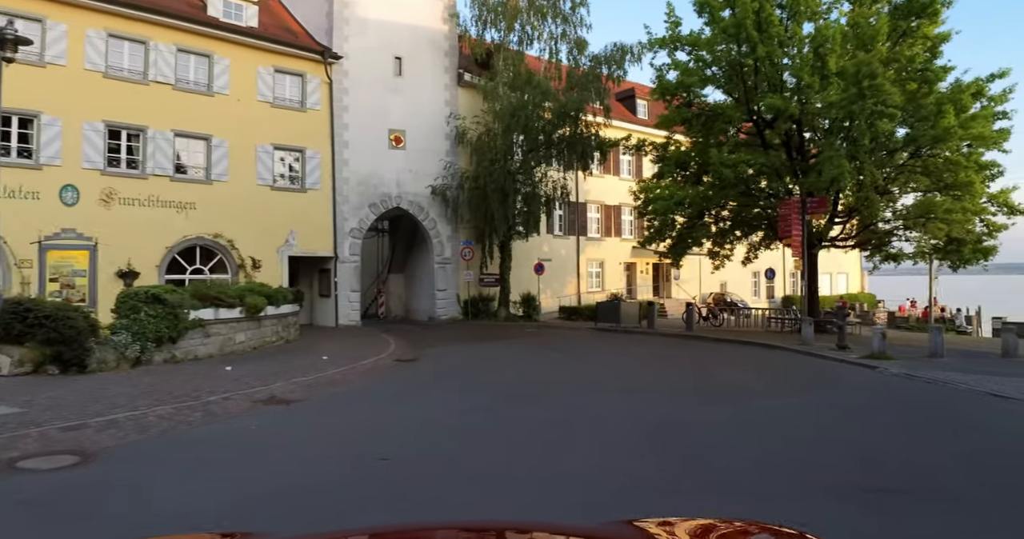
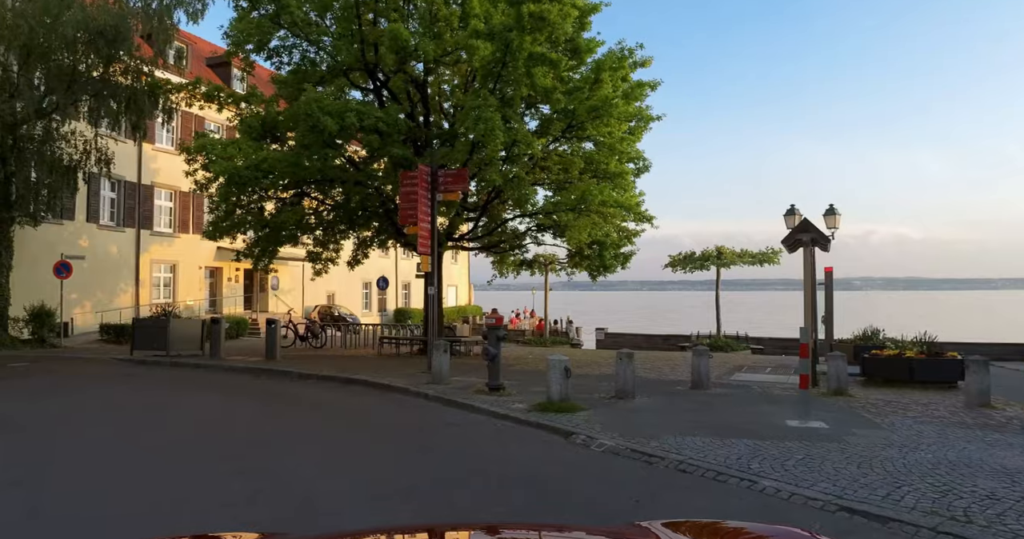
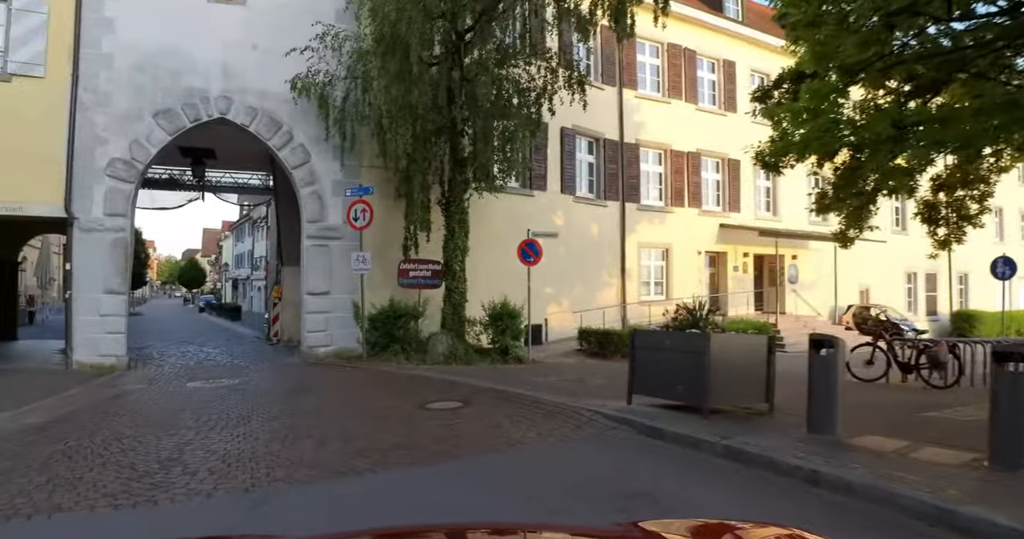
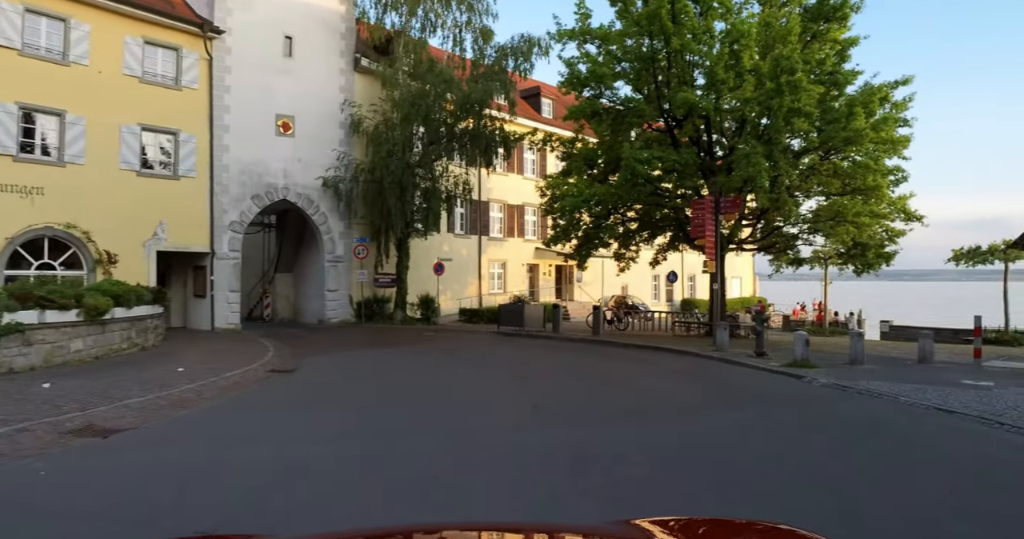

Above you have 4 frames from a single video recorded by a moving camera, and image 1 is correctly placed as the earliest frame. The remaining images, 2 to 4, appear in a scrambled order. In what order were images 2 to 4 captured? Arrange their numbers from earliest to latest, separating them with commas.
4, 2, 3
